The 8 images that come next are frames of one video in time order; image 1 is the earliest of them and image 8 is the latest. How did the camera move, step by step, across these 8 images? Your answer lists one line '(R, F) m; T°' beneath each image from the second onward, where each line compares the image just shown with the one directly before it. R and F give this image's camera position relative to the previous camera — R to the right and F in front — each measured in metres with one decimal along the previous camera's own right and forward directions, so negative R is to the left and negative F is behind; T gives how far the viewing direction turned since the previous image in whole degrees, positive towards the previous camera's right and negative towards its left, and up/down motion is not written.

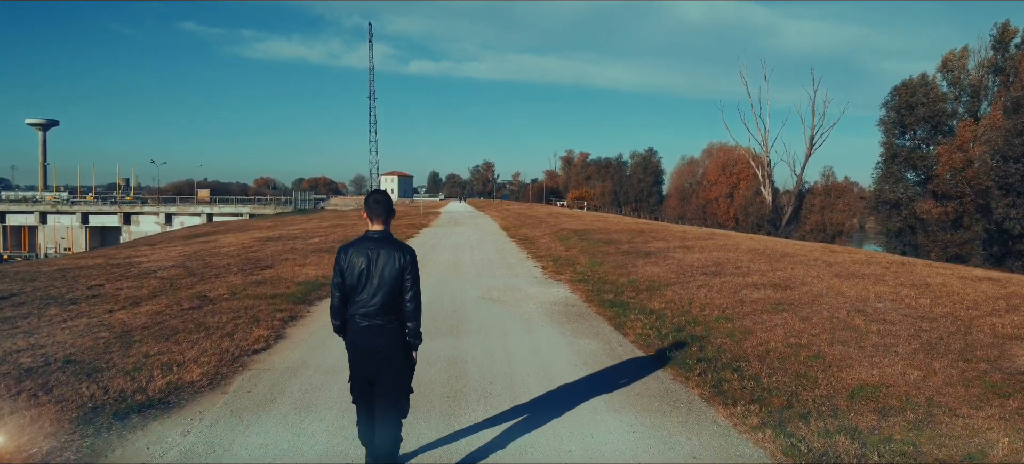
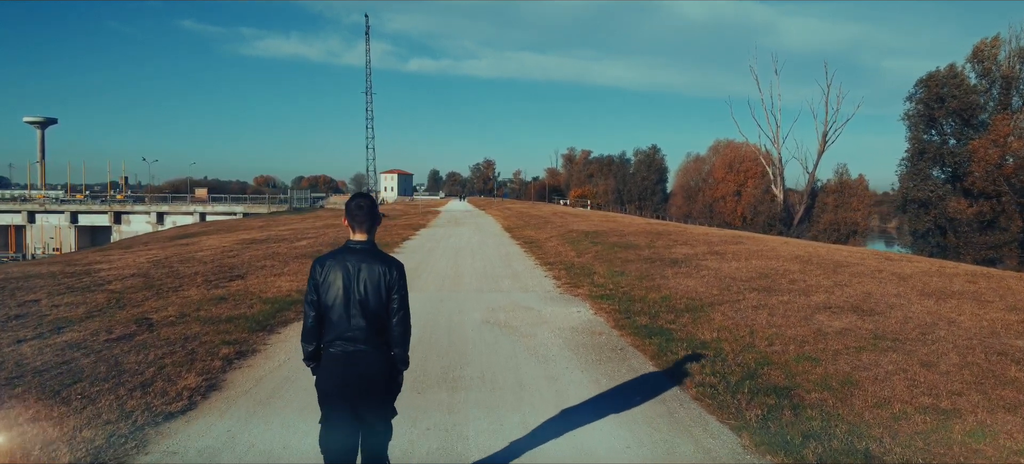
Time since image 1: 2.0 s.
(-0.1, +2.0) m; 0°
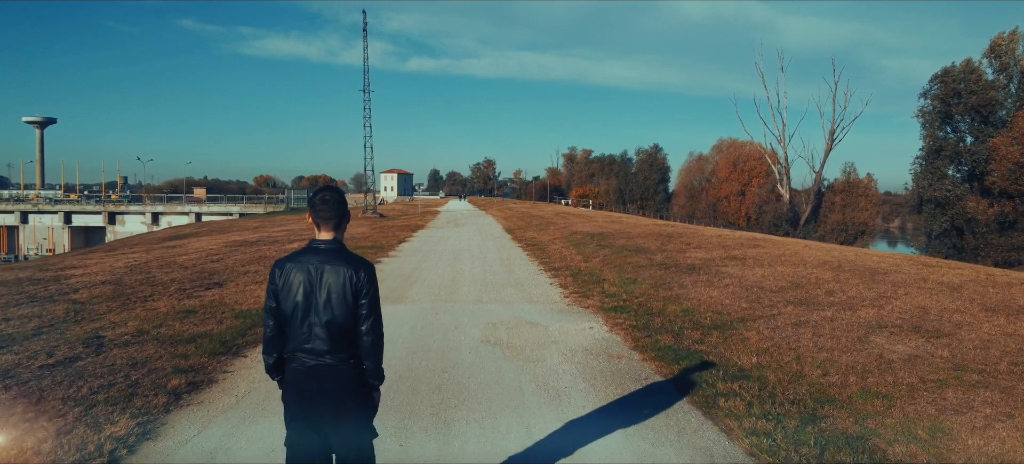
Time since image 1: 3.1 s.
(0.0, +1.1) m; 0°
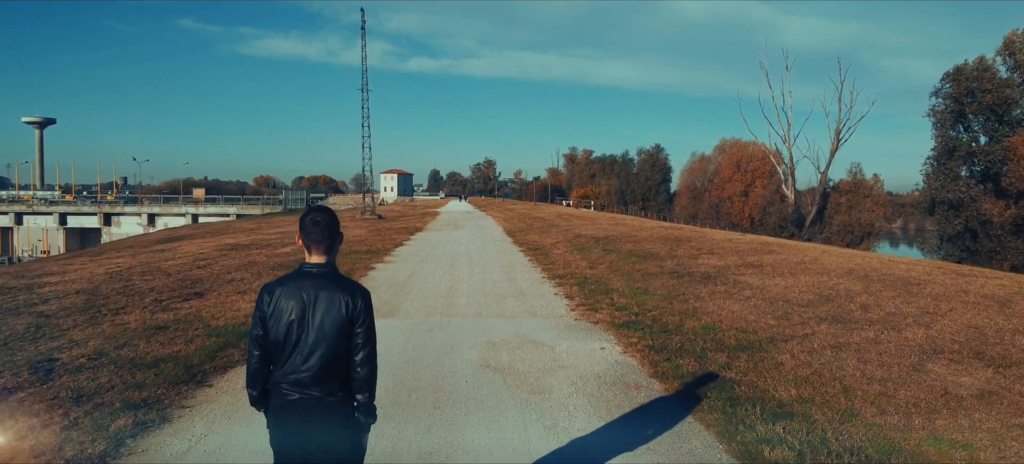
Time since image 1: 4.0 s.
(0.0, +0.9) m; 0°
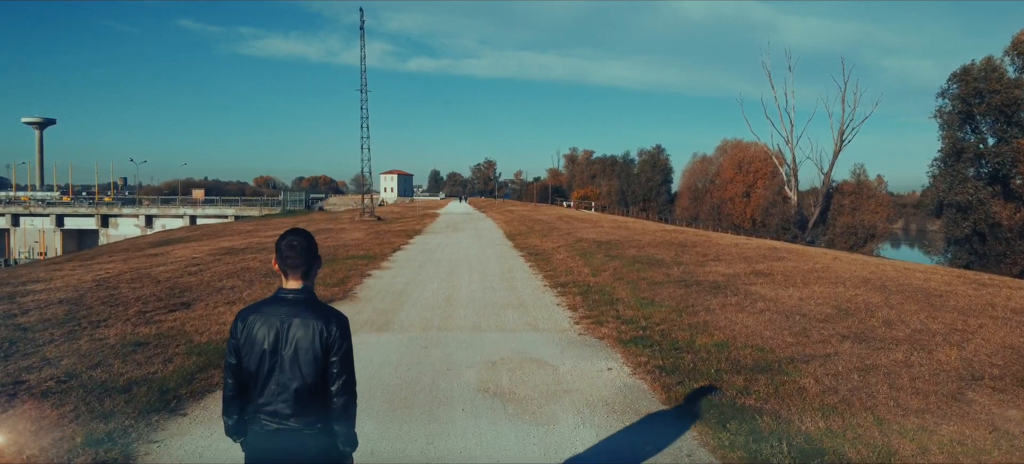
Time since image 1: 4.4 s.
(0.0, +0.5) m; 0°
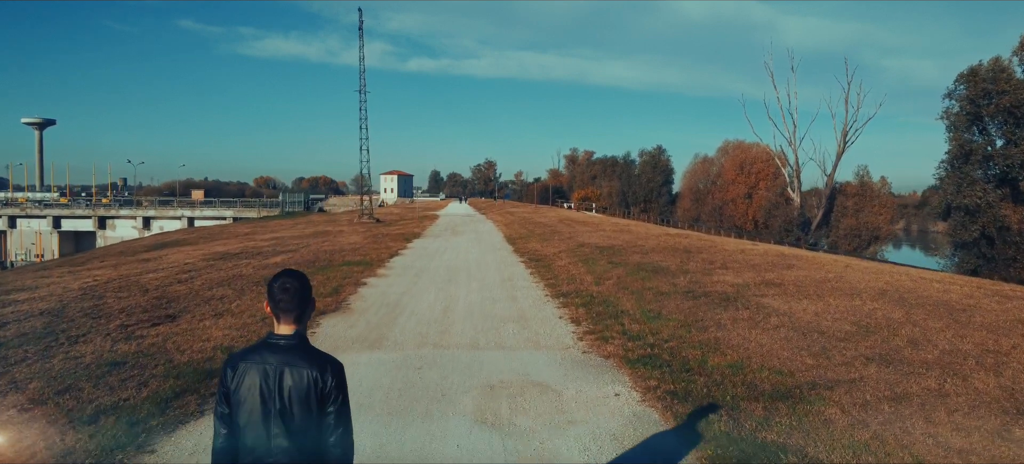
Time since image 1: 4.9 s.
(0.0, +0.5) m; 0°
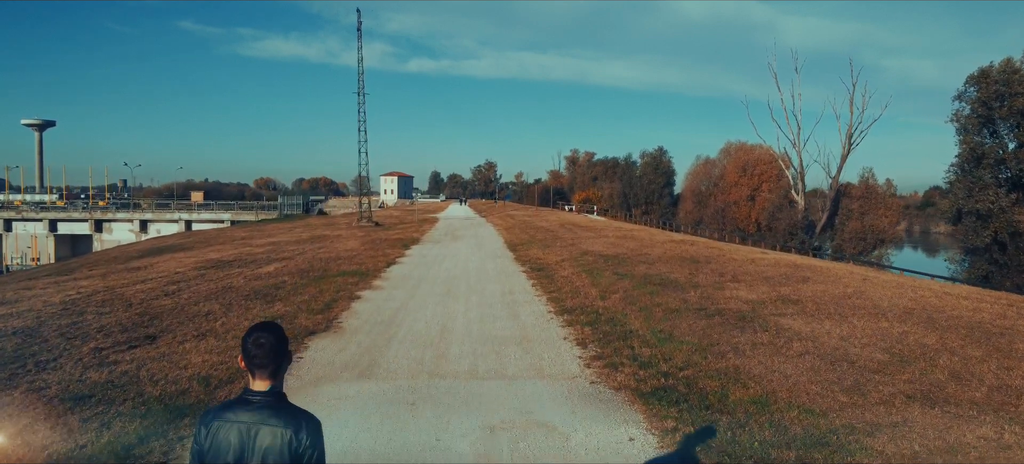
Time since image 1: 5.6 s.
(0.0, +0.7) m; 0°
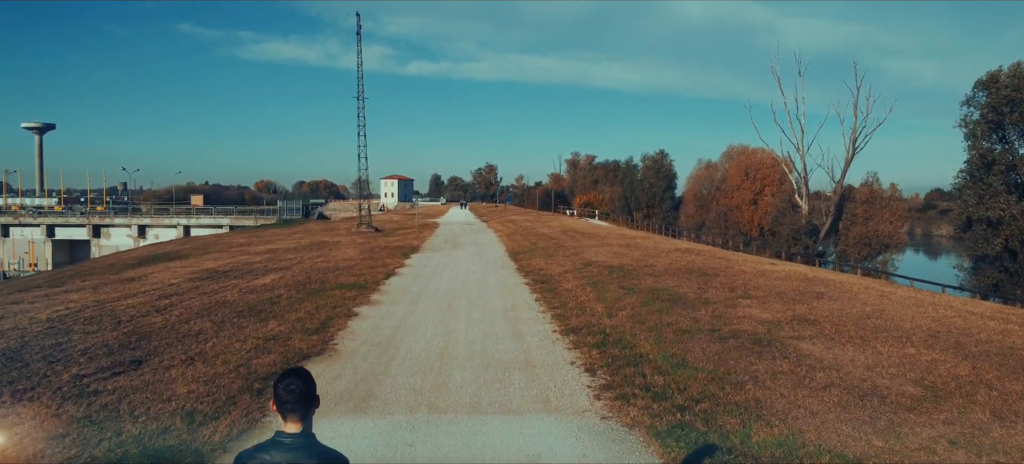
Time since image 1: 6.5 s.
(-0.1, +0.5) m; 0°
